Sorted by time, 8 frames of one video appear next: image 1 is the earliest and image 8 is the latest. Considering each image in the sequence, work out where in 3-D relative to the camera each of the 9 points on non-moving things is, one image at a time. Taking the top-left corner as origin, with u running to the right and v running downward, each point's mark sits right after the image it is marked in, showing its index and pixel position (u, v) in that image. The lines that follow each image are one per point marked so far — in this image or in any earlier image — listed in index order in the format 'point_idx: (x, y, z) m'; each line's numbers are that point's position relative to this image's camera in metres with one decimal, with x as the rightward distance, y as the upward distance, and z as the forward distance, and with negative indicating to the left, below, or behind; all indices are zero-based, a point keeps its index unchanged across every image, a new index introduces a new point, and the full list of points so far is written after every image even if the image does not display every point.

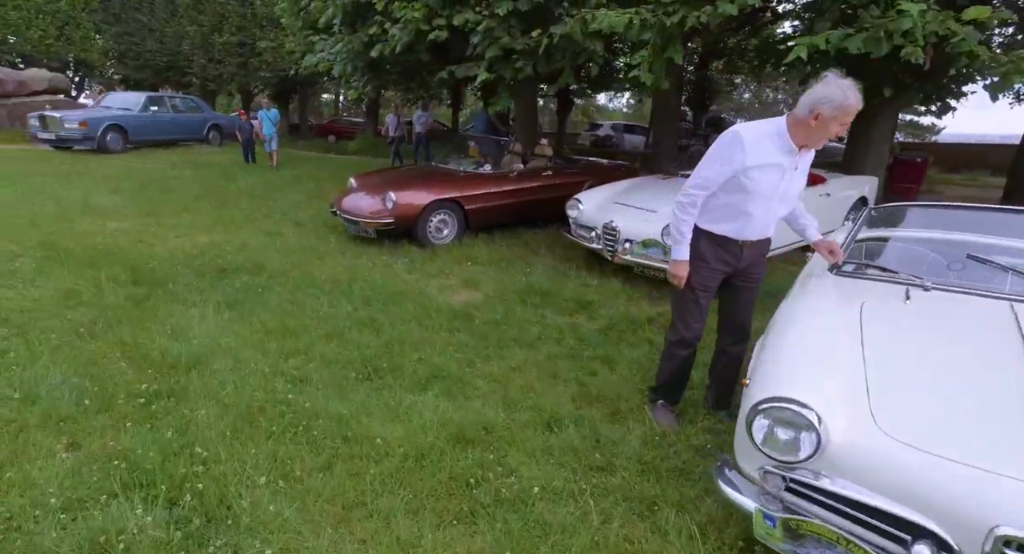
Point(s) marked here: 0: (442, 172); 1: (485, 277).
0: (-0.9, +1.3, +7.8) m
1: (-0.3, 0.0, +6.5) m
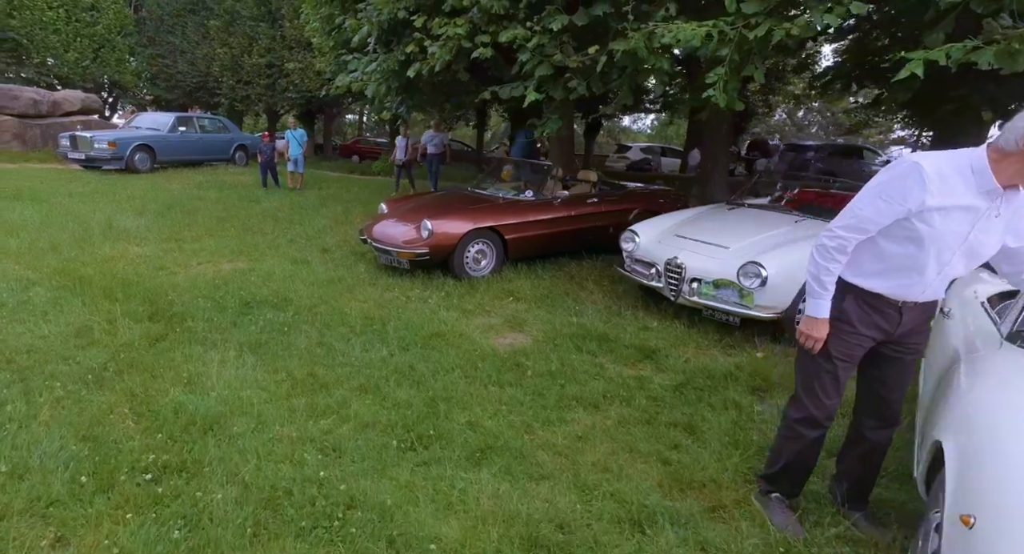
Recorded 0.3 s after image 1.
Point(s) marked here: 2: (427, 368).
0: (-0.4, +0.9, +7.2) m
1: (+0.2, -0.3, +5.9) m
2: (-0.6, -0.7, +4.5) m
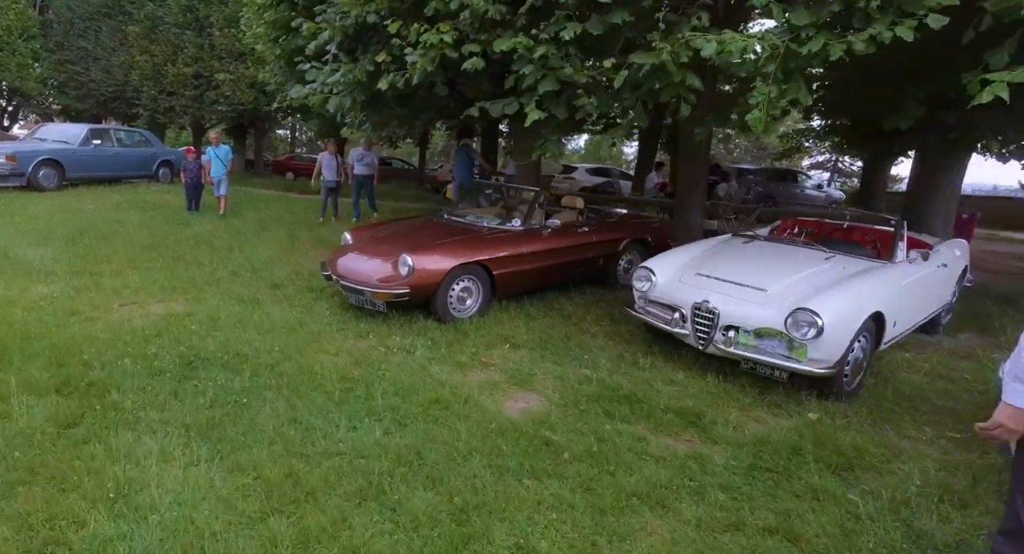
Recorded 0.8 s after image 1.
0: (-0.5, +0.5, +6.3) m
1: (+0.2, -0.7, +5.0) m
2: (-0.4, -1.0, +3.5) m
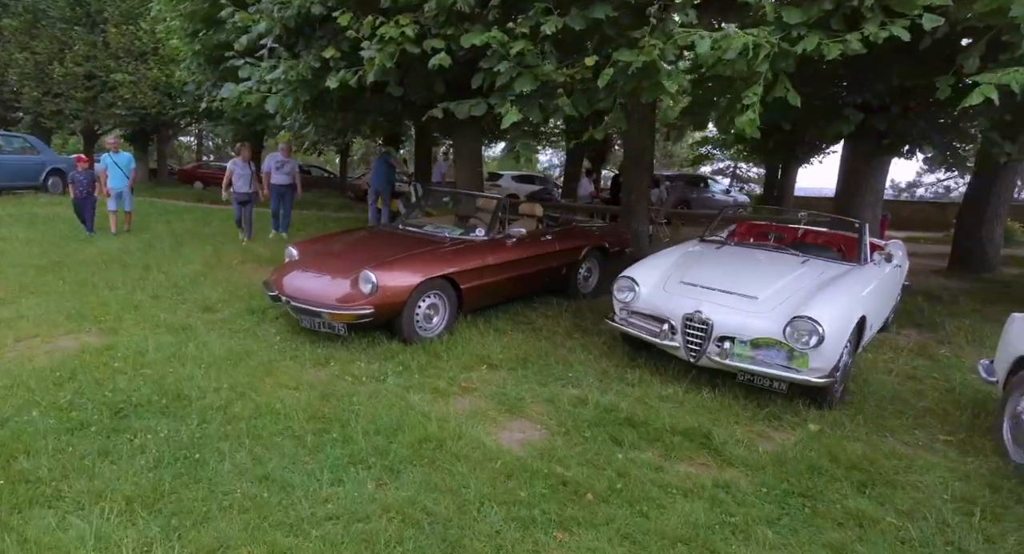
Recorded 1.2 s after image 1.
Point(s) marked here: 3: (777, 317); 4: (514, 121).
0: (-0.8, +0.3, +5.8) m
1: (+0.1, -0.8, +4.6) m
2: (-0.3, -1.1, +3.1) m
3: (+1.8, -0.3, +4.4) m
4: (0.0, +1.1, +4.5) m
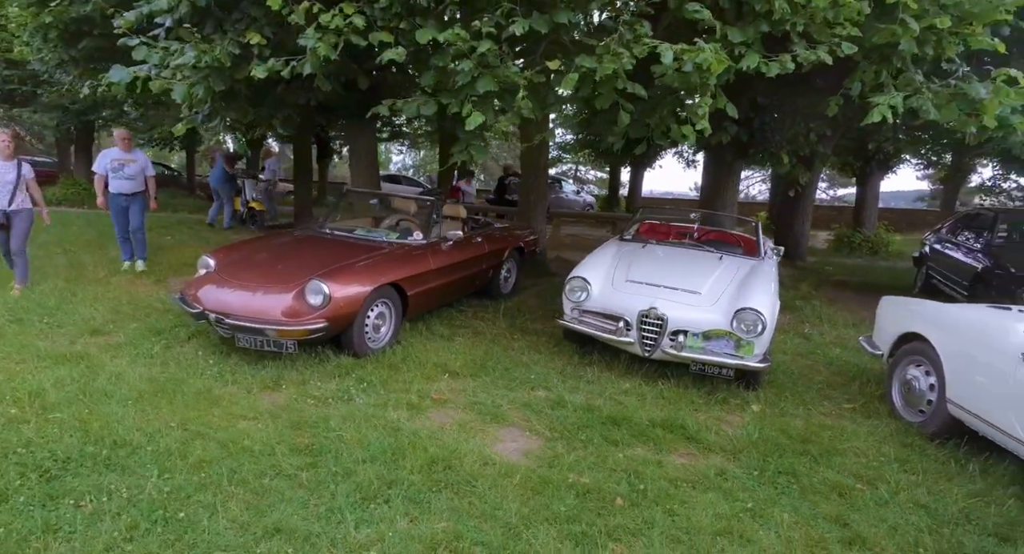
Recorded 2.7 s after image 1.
0: (-1.4, +0.3, +5.5) m
1: (-0.1, -0.9, +4.5) m
2: (-0.1, -1.2, +3.0) m
3: (+1.6, -0.2, +4.8) m
4: (-0.2, +1.1, +4.4) m
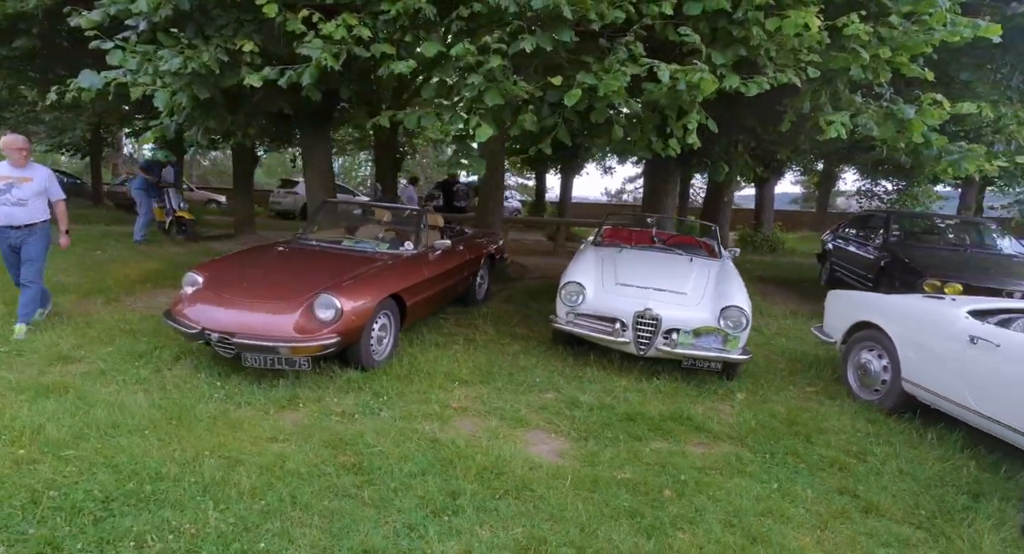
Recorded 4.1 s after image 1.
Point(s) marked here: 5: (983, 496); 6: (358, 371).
0: (-1.4, +0.2, +5.4) m
1: (0.0, -0.9, +4.7) m
2: (+0.3, -1.3, +3.1) m
3: (+1.6, -0.3, +5.2) m
4: (-0.2, +1.0, +4.5) m
5: (+2.9, -1.3, +3.9) m
6: (-1.2, -0.7, +4.8) m
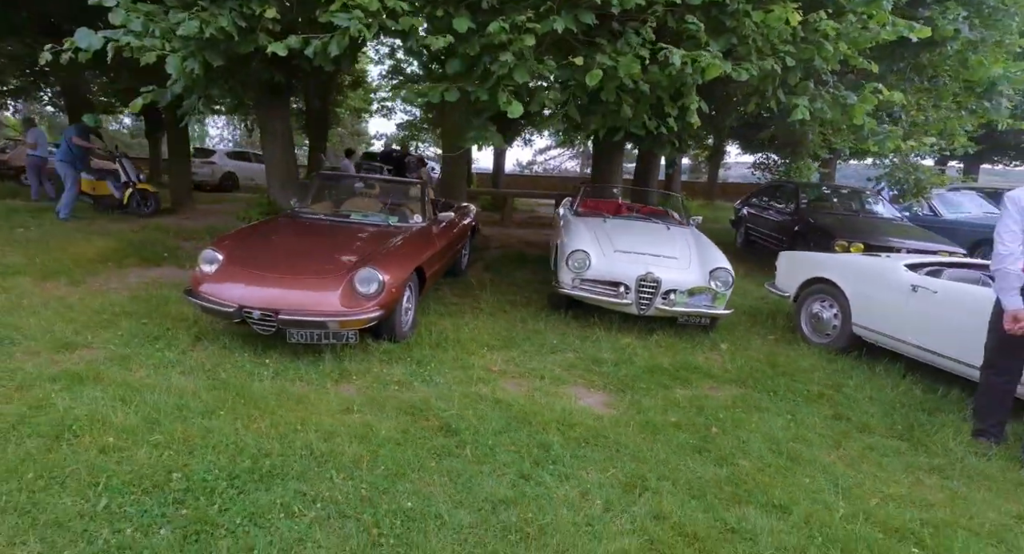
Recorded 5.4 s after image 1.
0: (-1.3, +0.4, +5.3) m
1: (+0.2, -0.7, +5.0) m
2: (+0.9, -1.1, +3.6) m
3: (+1.7, +0.1, +5.8) m
4: (+0.1, +1.2, +4.7) m
5: (+3.2, -1.0, +4.8) m
6: (-0.9, -0.5, +4.9) m
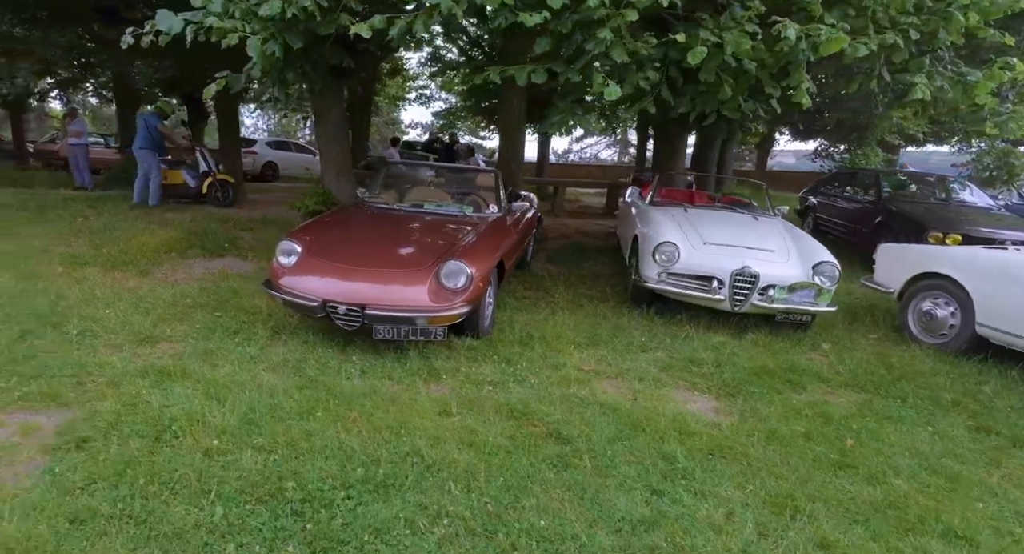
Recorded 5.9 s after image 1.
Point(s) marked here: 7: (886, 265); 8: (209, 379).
0: (-0.6, +0.5, +5.0) m
1: (+0.9, -0.6, +4.6) m
2: (+1.5, -1.0, +3.2) m
3: (+2.4, +0.1, +5.4) m
4: (+0.8, +1.3, +4.3) m
5: (+3.9, -1.0, +4.3) m
6: (-0.3, -0.4, +4.5) m
7: (+3.6, +0.1, +6.3) m
8: (-1.7, -0.6, +3.5) m
